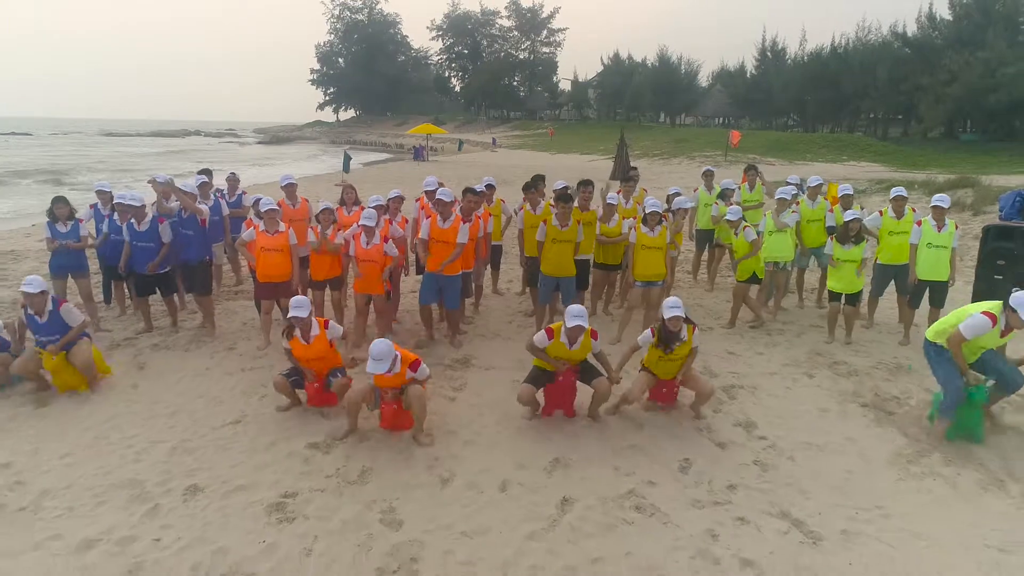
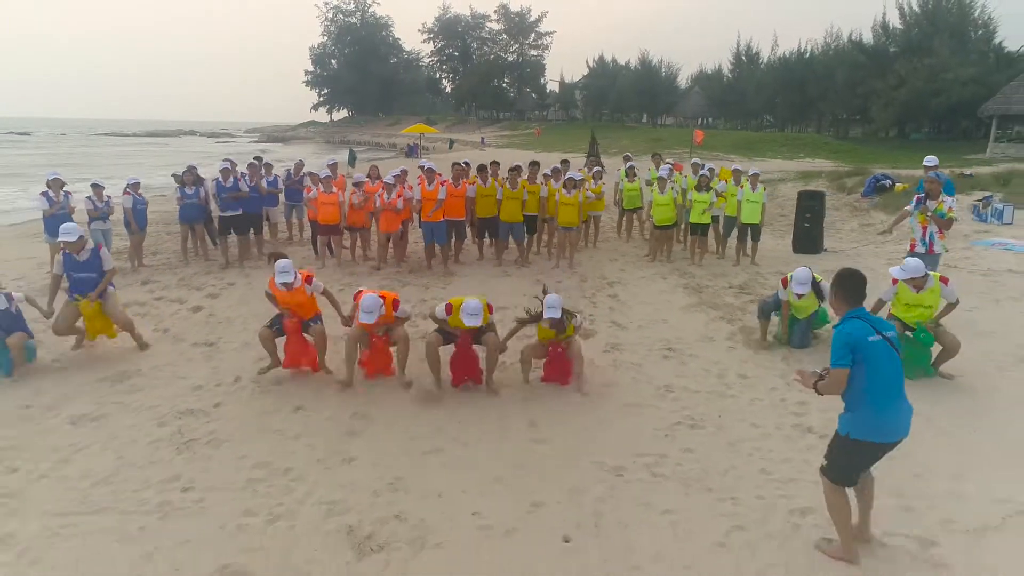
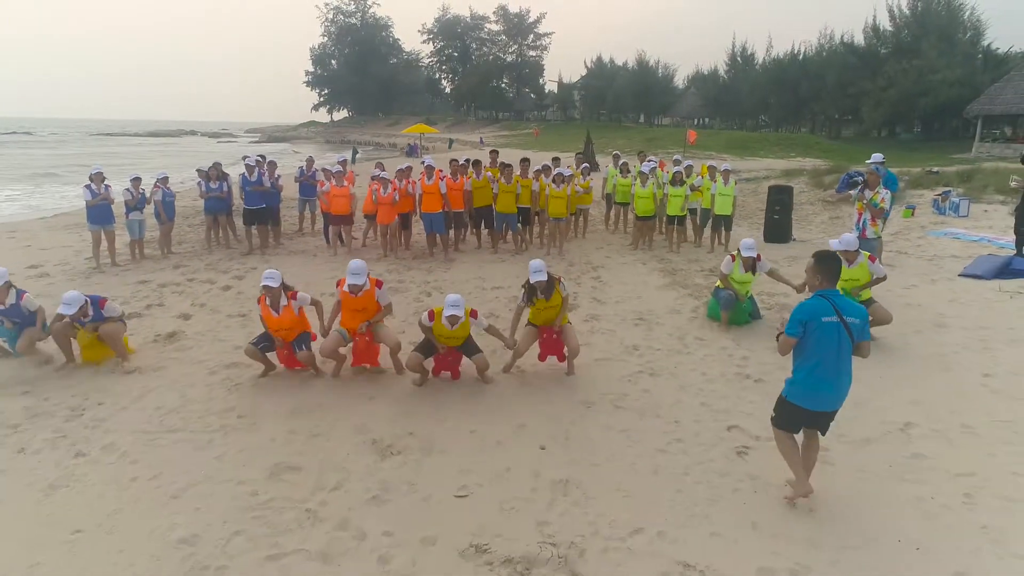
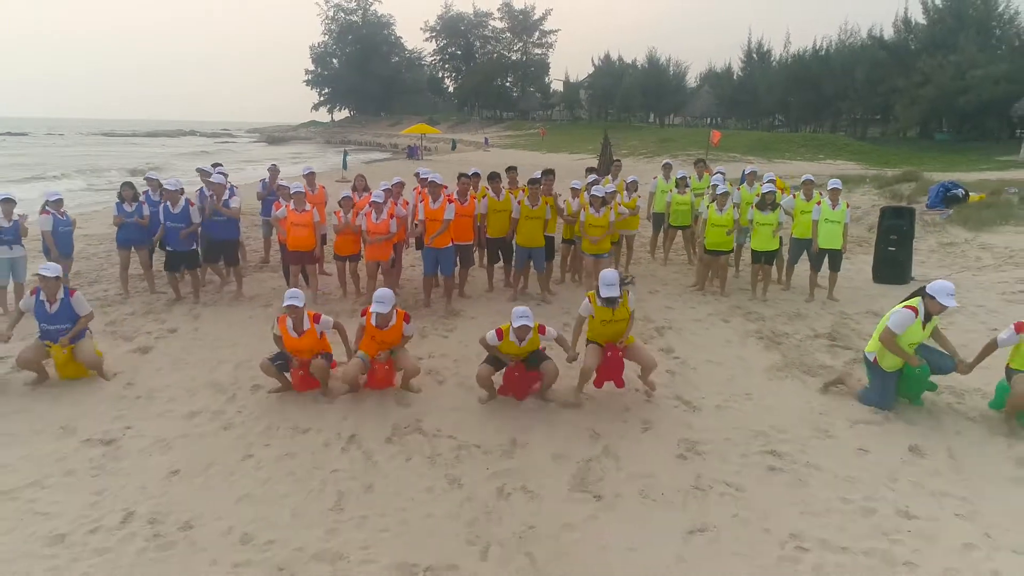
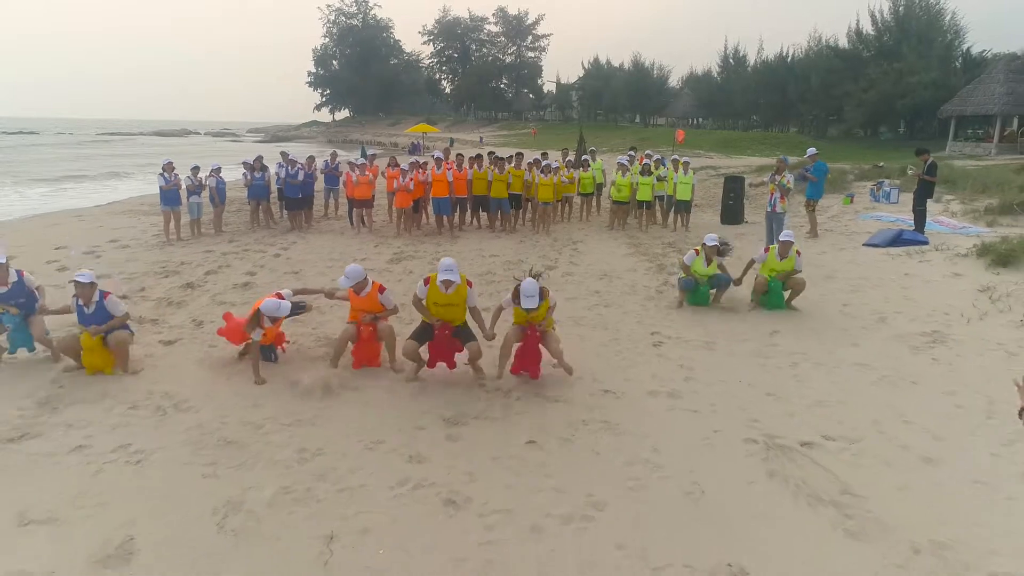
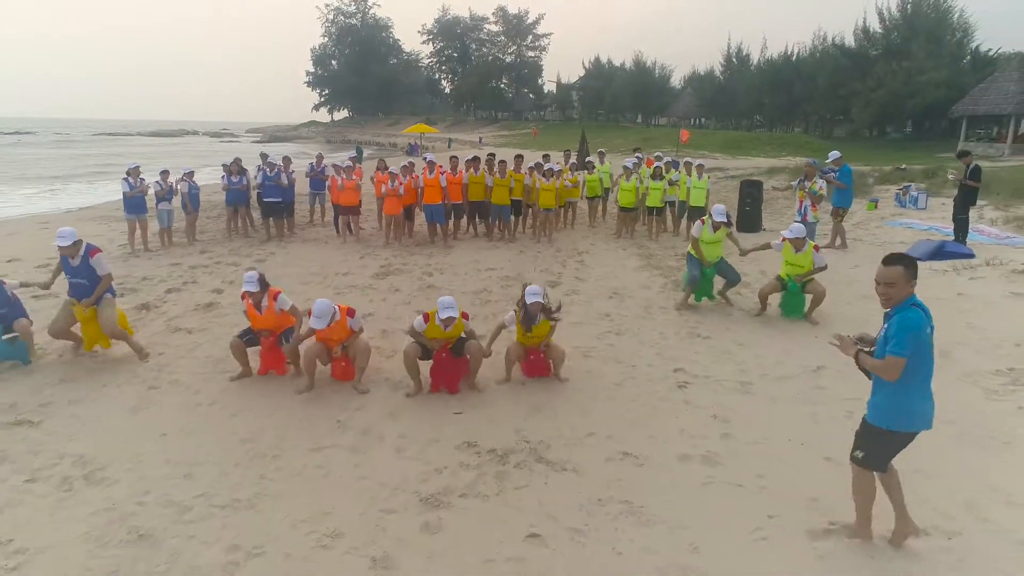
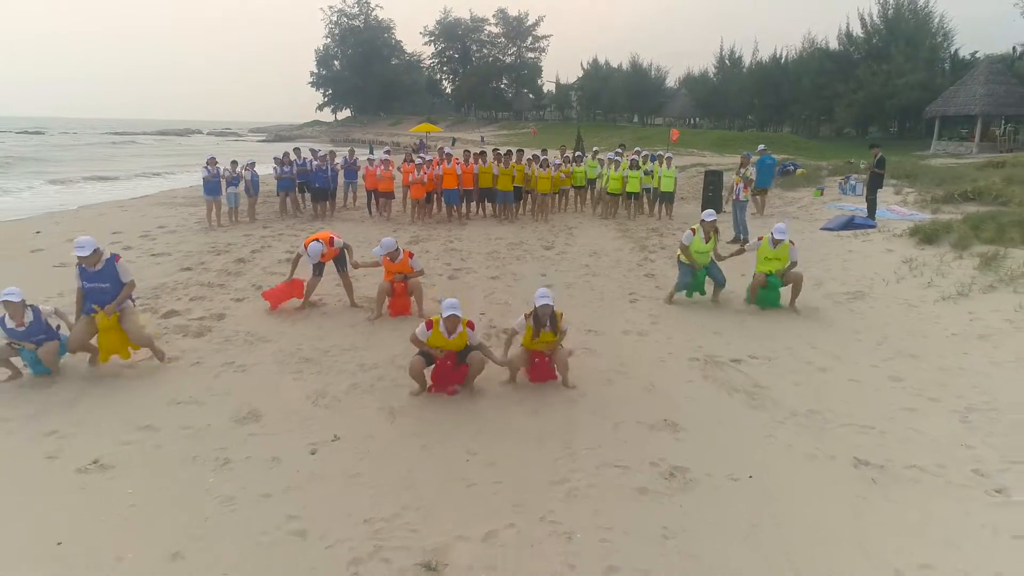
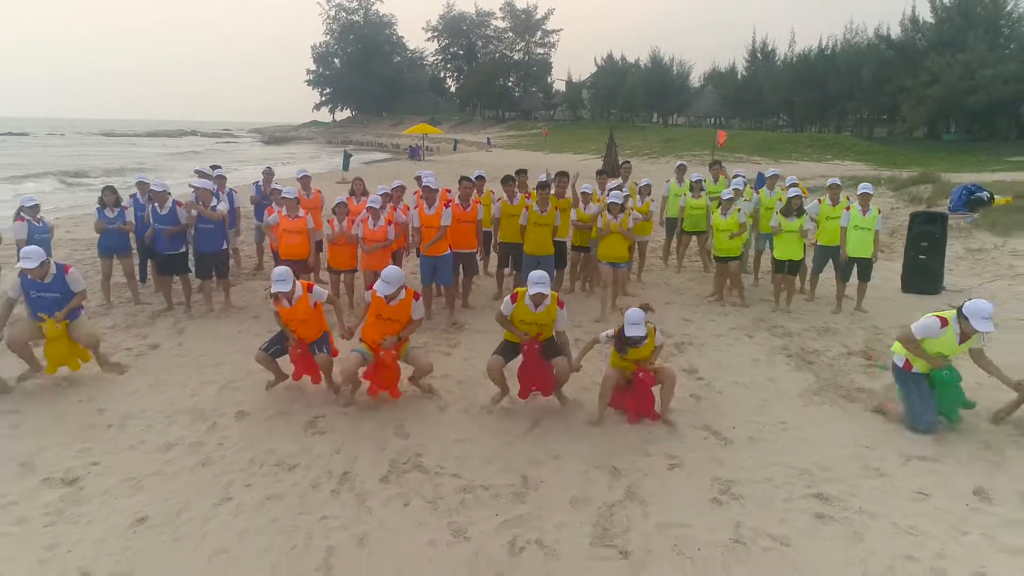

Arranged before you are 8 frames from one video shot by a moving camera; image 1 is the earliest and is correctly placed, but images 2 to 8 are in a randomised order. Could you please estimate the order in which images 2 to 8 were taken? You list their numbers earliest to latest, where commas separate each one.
8, 4, 2, 3, 6, 5, 7
